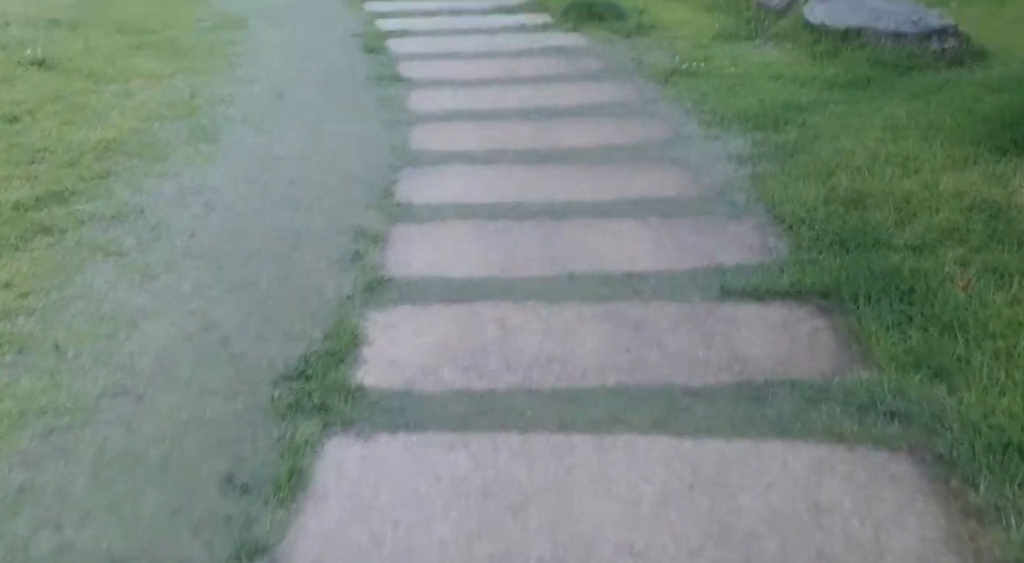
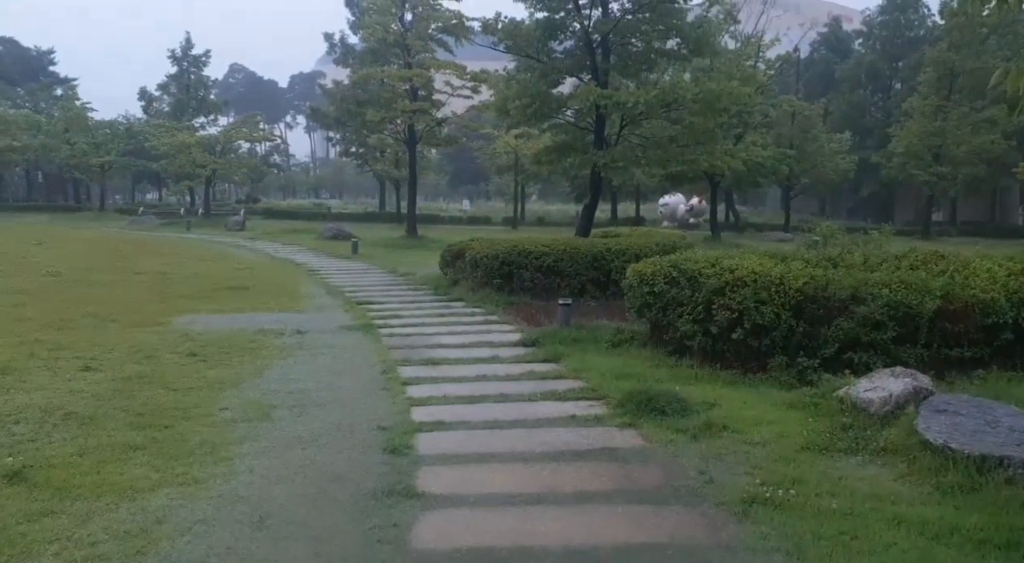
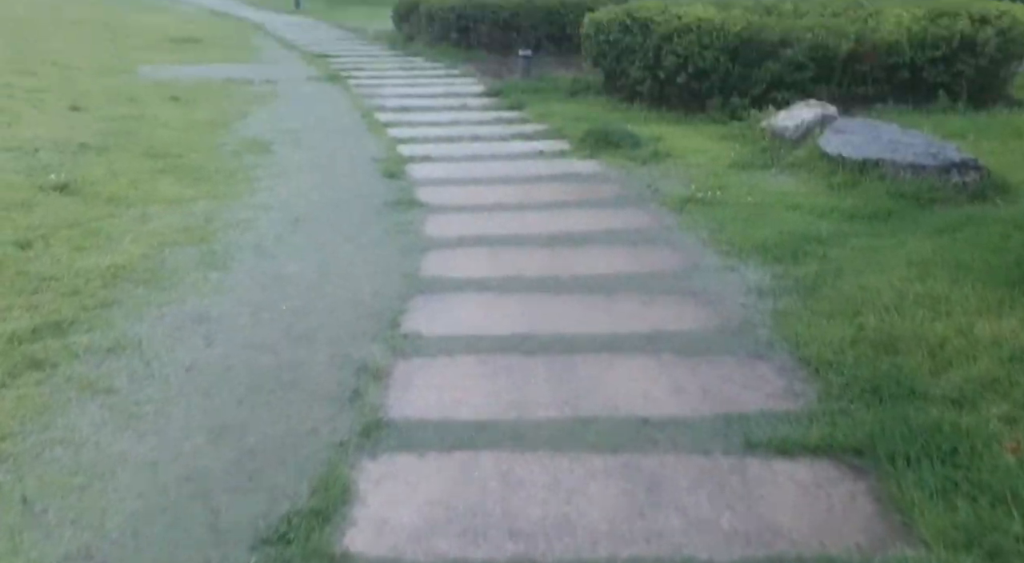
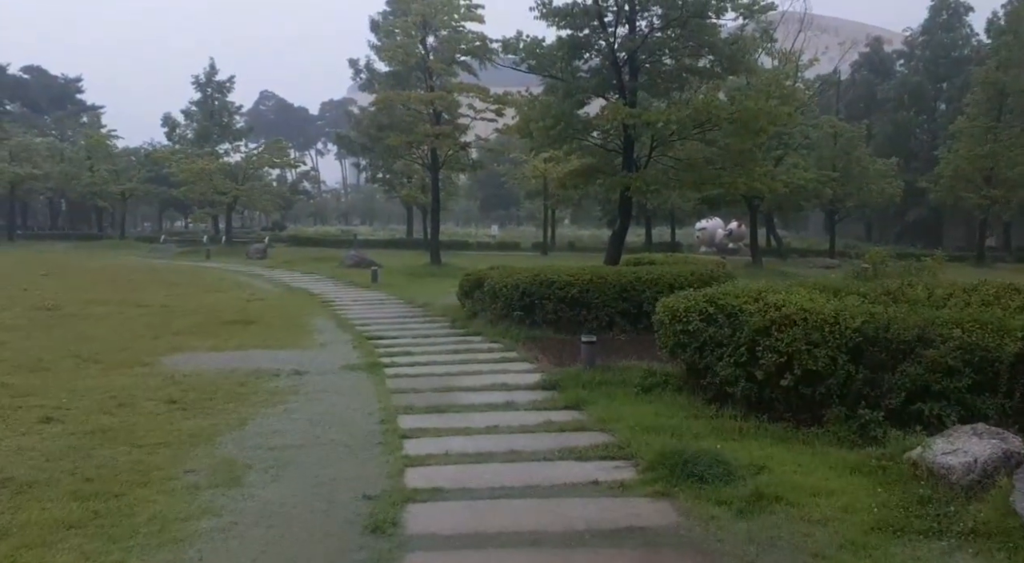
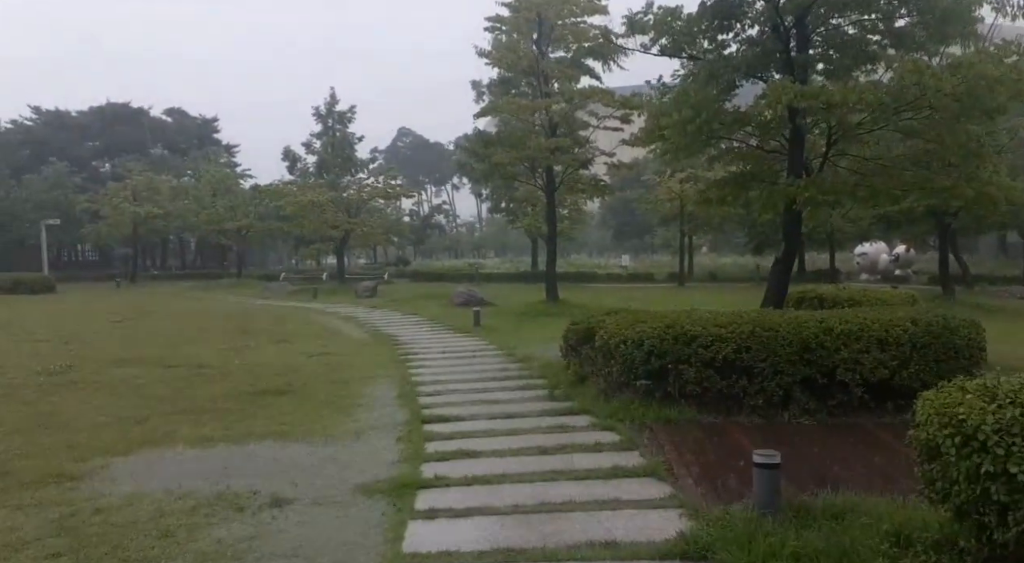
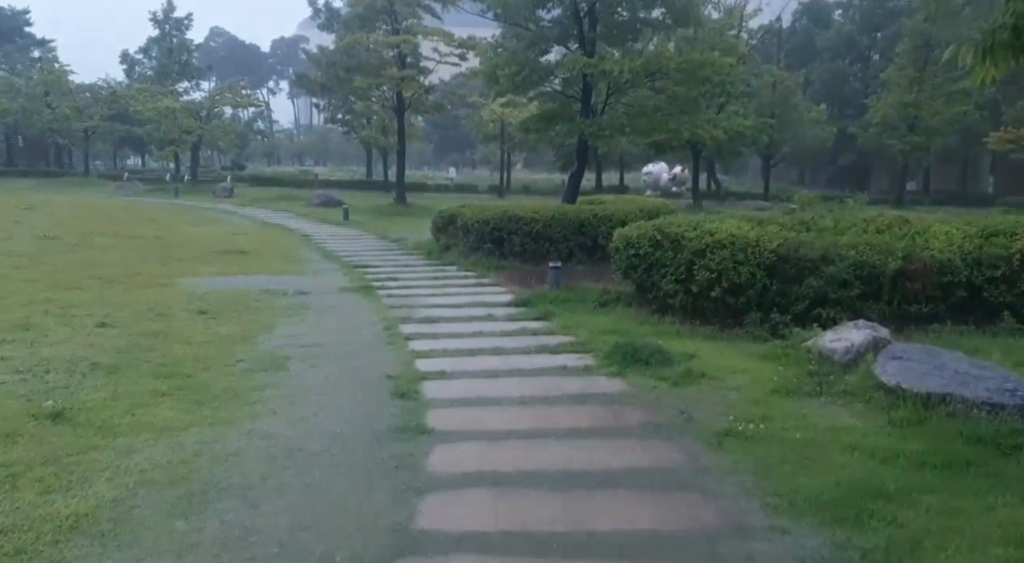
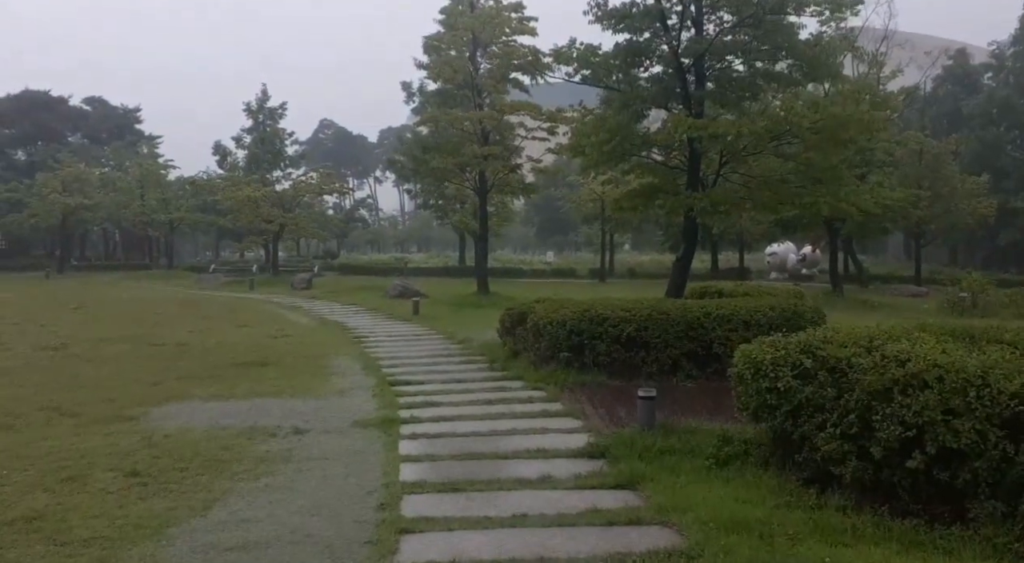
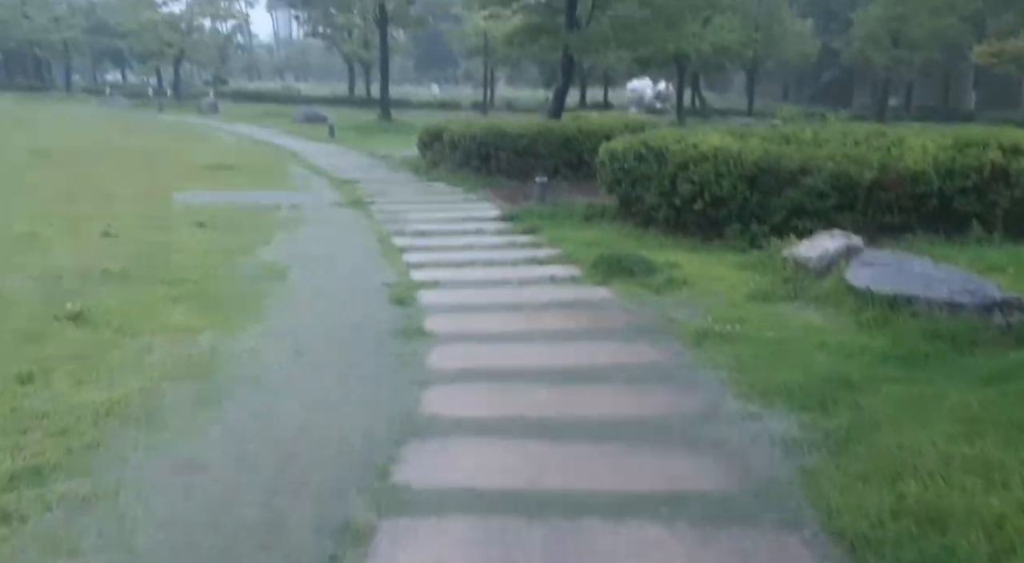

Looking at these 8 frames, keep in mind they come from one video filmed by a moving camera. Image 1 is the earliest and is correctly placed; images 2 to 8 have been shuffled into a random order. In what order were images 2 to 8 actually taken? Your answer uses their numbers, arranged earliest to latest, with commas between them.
3, 8, 6, 2, 4, 7, 5
